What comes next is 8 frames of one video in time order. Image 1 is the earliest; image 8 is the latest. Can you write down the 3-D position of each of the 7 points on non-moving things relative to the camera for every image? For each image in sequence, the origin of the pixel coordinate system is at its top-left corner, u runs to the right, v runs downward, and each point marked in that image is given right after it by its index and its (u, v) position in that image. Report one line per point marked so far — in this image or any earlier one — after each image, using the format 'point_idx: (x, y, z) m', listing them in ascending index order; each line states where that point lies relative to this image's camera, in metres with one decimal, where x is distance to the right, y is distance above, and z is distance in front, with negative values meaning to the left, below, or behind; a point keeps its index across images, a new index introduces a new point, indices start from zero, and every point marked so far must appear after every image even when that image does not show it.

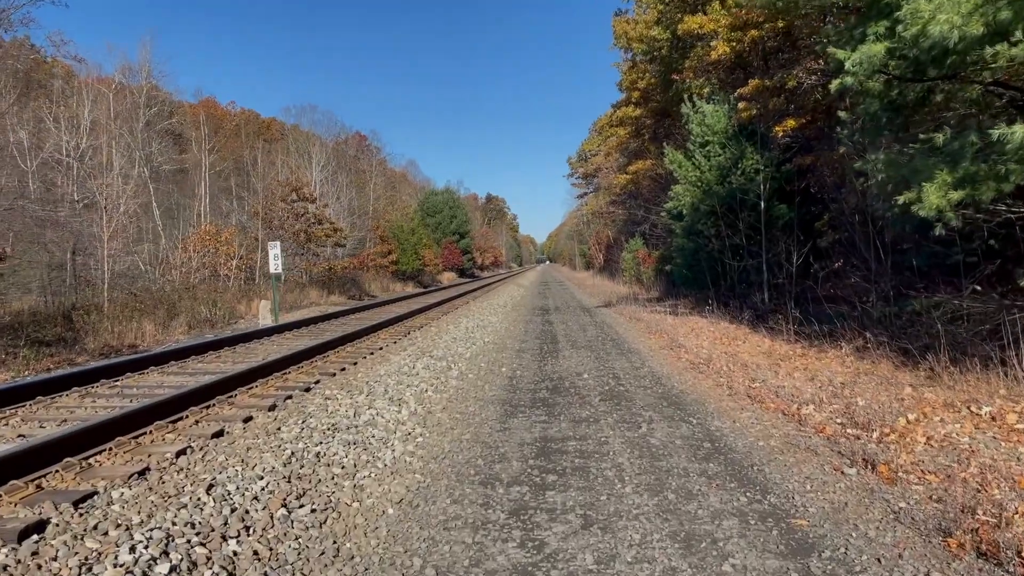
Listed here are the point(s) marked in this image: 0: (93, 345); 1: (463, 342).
0: (-9.5, -1.2, +19.3) m
1: (-0.8, -0.9, +13.2) m
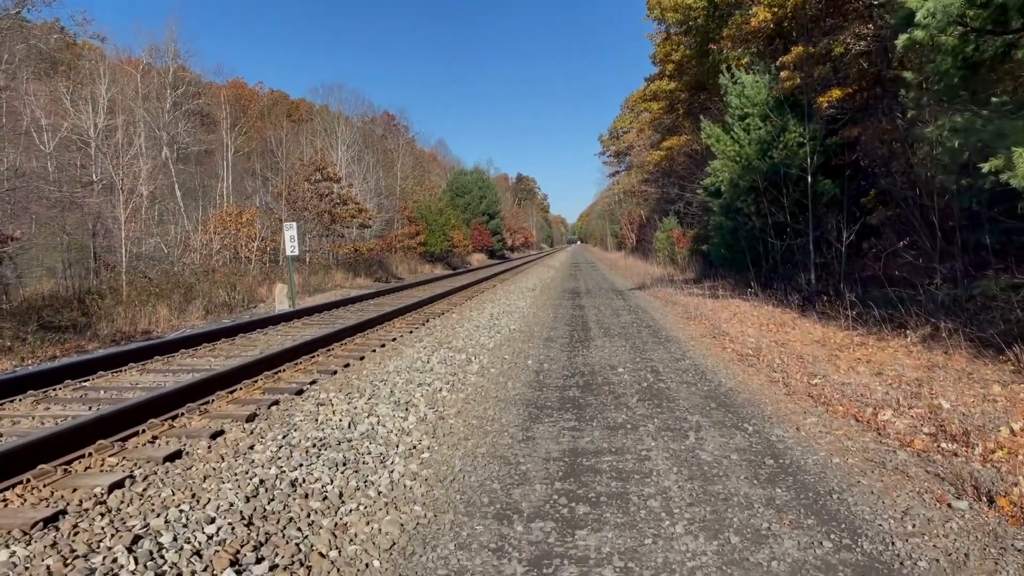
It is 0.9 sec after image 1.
0: (-8.9, -0.9, +18.6) m
1: (-0.4, -0.6, +12.2) m
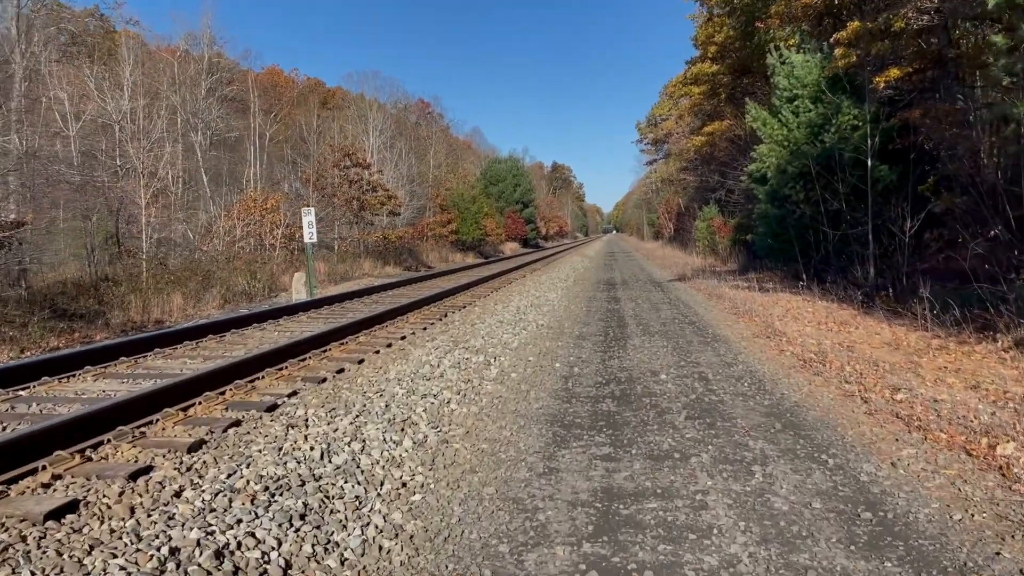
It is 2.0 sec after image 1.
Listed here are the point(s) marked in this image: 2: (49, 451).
0: (-8.3, -0.6, +17.7) m
1: (0.0, -0.5, +11.0) m
2: (-2.3, -0.8, +4.1) m
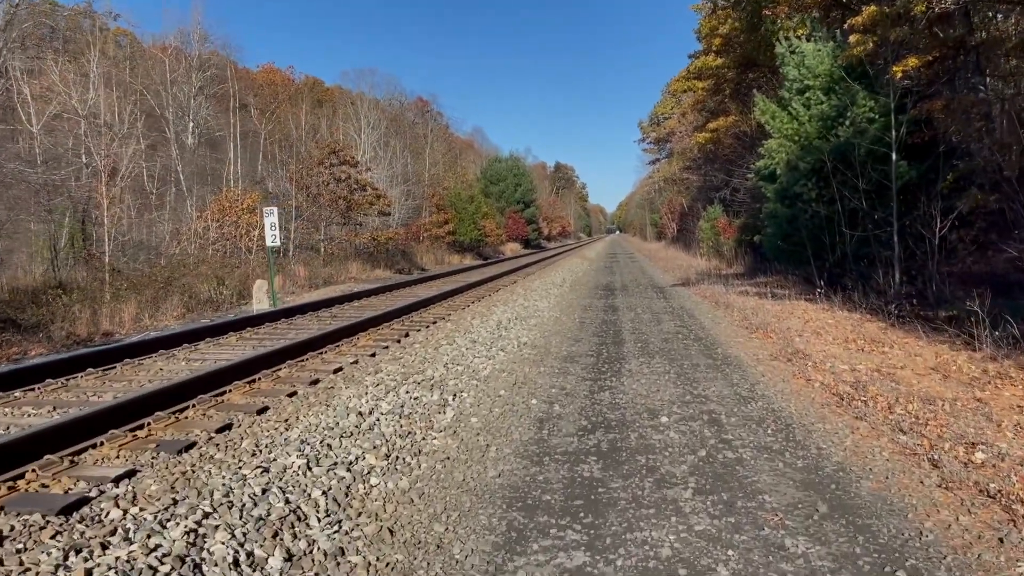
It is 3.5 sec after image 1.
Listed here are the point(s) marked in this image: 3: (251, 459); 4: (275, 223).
0: (-8.6, -0.8, +16.0) m
1: (-0.3, -0.7, +9.2) m
2: (-2.6, -1.0, +2.4) m
3: (-1.4, -0.9, +4.4) m
4: (-4.4, +1.2, +15.8) m
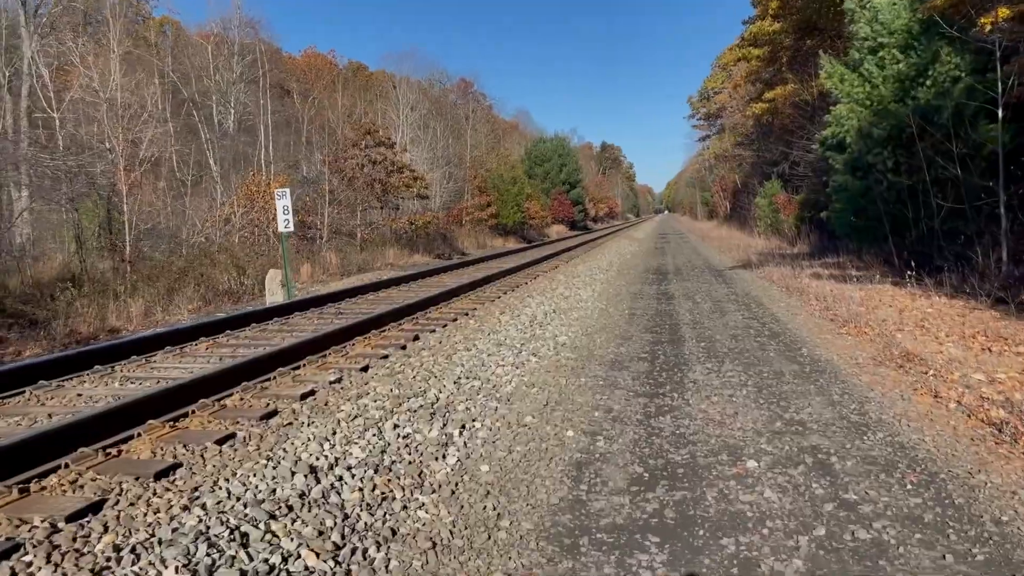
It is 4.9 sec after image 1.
0: (-7.9, -0.7, +14.7) m
1: (0.0, -0.6, +7.5) m
2: (-2.7, -1.1, +0.8) m
3: (-1.3, -0.9, +2.7) m
4: (-3.8, +1.4, +14.2) m
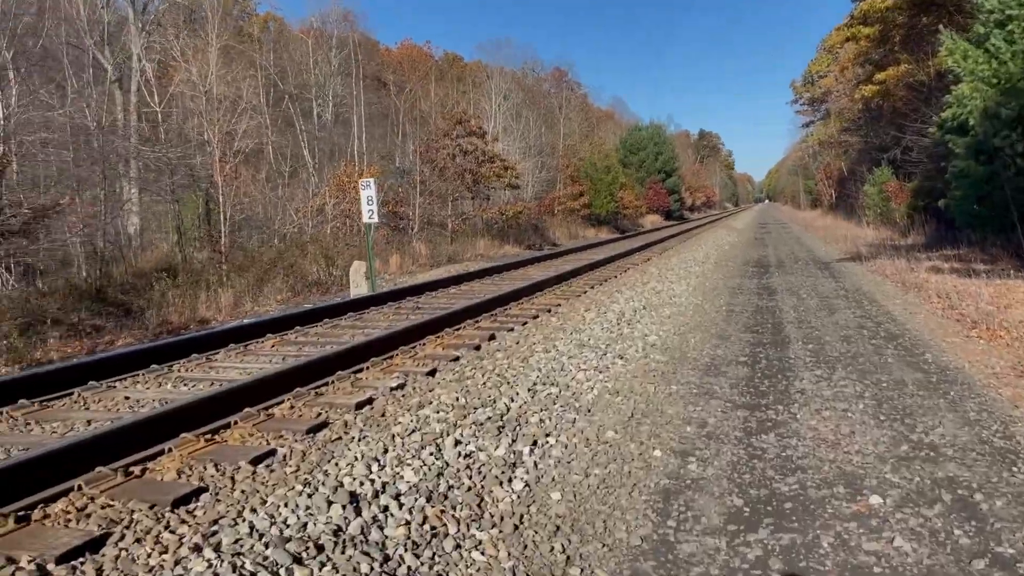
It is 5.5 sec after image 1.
0: (-6.3, -0.5, +14.9) m
1: (+0.7, -0.6, +6.8) m
2: (-2.7, -1.1, +0.5) m
3: (-1.2, -0.9, +2.3) m
4: (-2.3, +1.5, +13.9) m
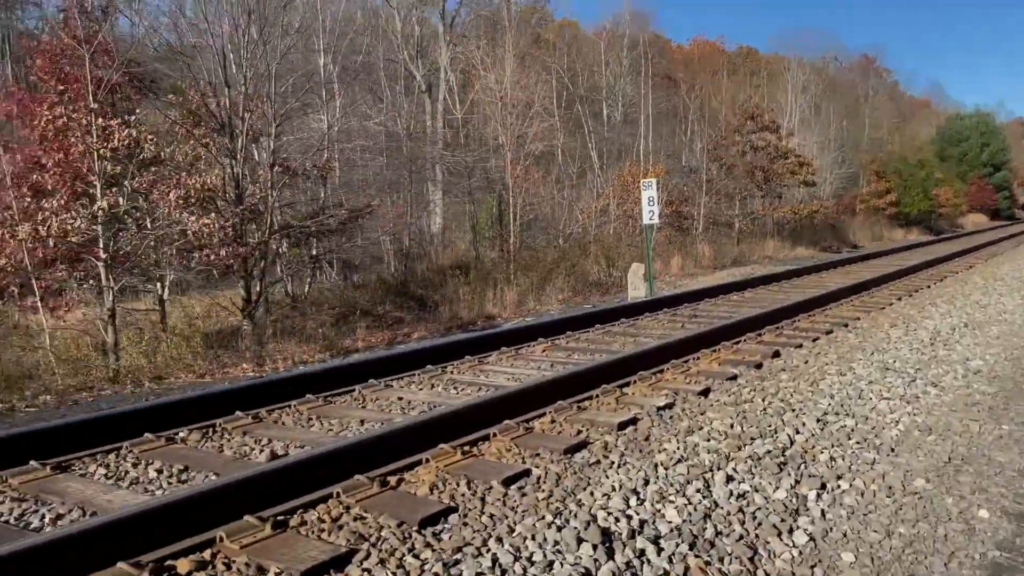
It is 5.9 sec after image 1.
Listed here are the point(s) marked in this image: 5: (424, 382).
0: (-1.3, -0.5, +15.8) m
1: (+2.7, -0.7, +5.9) m
2: (-2.6, -1.1, +1.0) m
3: (-0.5, -1.0, +2.2) m
4: (+2.3, +1.5, +13.6) m
5: (-0.5, -0.6, +5.7) m
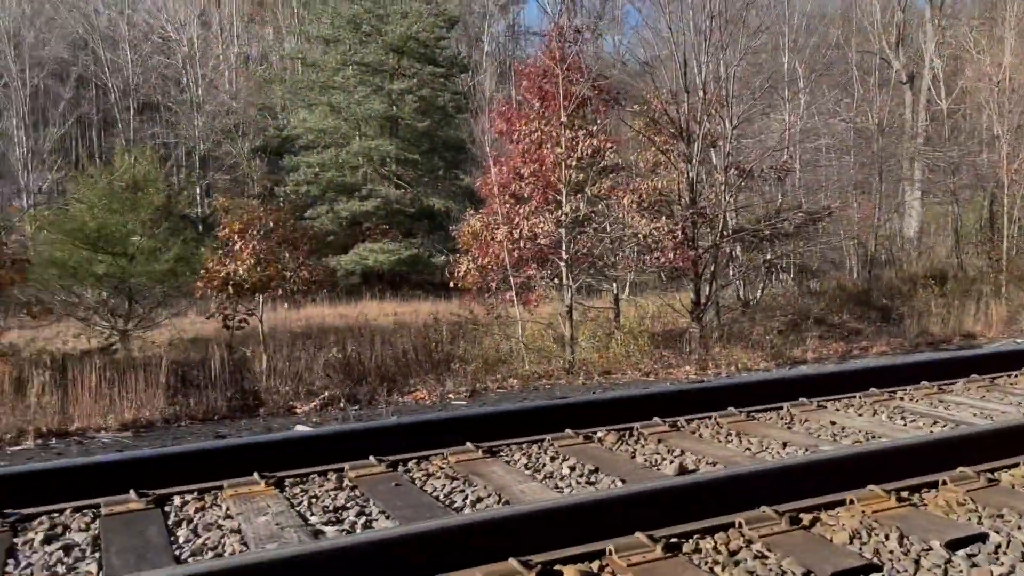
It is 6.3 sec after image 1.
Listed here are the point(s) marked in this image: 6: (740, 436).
0: (+6.6, -0.6, +14.0) m
1: (+5.1, -0.9, +3.5) m
2: (-2.0, -1.0, +2.0) m
3: (+0.4, -1.0, +2.0) m
4: (+8.7, +1.2, +10.3) m
5: (+2.2, -0.7, +5.0) m
6: (+1.3, -0.8, +4.4) m
